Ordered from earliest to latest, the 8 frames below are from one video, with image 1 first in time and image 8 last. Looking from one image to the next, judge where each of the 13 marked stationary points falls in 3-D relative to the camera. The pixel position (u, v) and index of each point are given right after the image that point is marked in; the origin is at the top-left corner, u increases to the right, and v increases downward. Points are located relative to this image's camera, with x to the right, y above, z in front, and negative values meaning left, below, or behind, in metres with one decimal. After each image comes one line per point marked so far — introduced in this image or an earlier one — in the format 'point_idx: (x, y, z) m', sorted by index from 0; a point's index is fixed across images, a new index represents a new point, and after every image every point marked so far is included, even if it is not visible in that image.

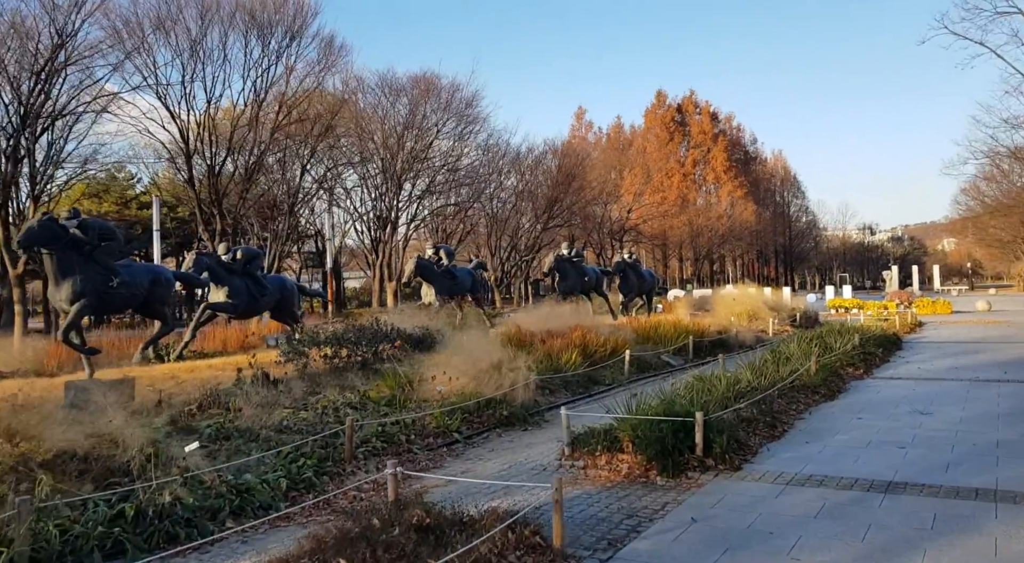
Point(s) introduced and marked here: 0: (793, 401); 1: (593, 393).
0: (+4.1, -1.8, +11.5) m
1: (+1.3, -1.8, +12.4) m
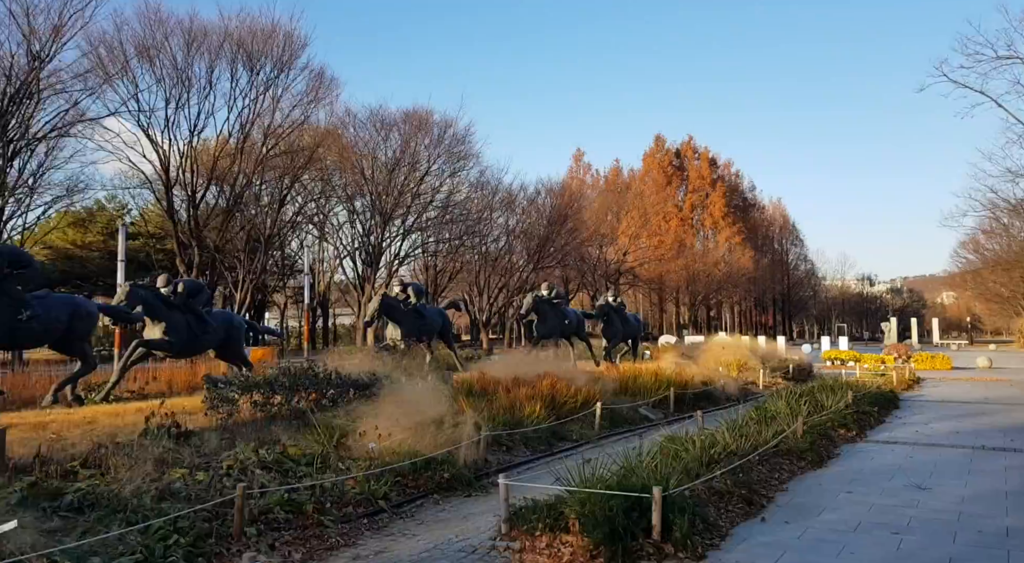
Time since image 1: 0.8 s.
0: (+3.4, -2.5, +10.3) m
1: (+0.6, -2.5, +11.2) m
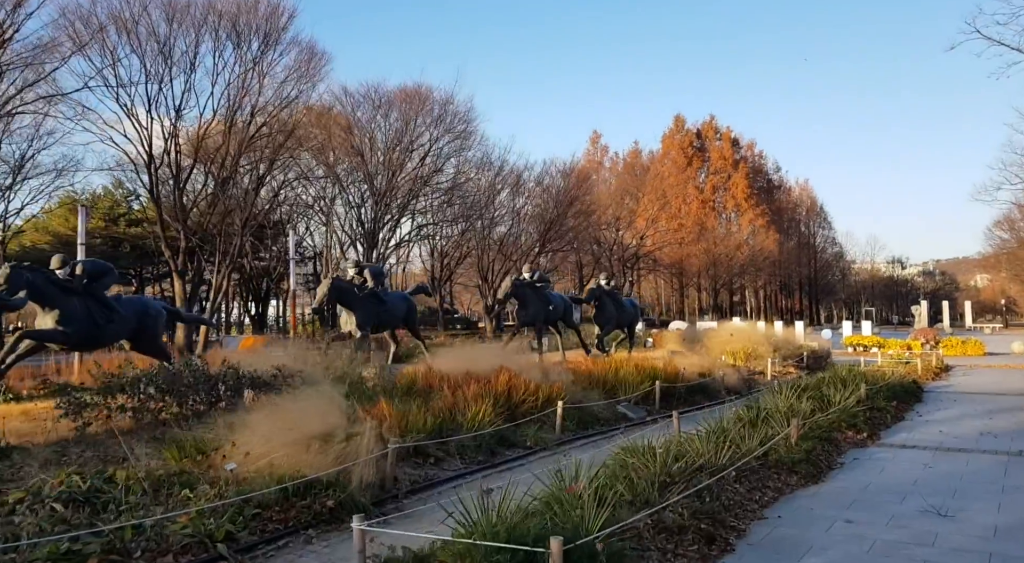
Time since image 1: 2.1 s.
0: (+2.6, -2.2, +8.3) m
1: (-0.2, -2.2, +9.3) m
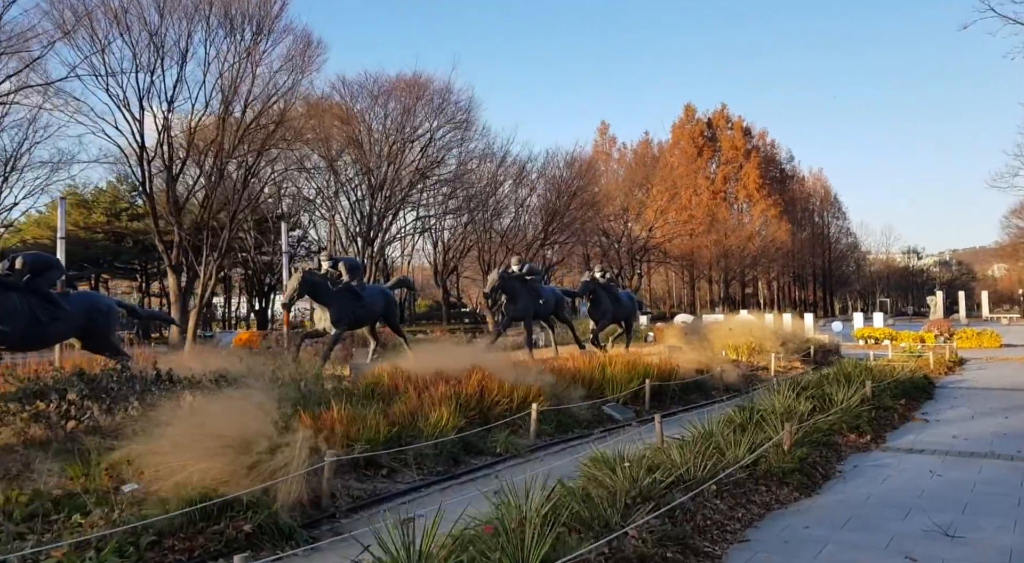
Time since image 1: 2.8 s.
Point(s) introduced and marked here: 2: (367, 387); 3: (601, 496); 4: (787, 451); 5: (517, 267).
0: (+2.1, -2.1, +7.4) m
1: (-0.6, -2.1, +8.5) m
2: (-1.9, -1.4, +10.4) m
3: (+0.7, -1.7, +6.4) m
4: (+3.1, -1.9, +8.9) m
5: (+0.1, +0.3, +18.8) m
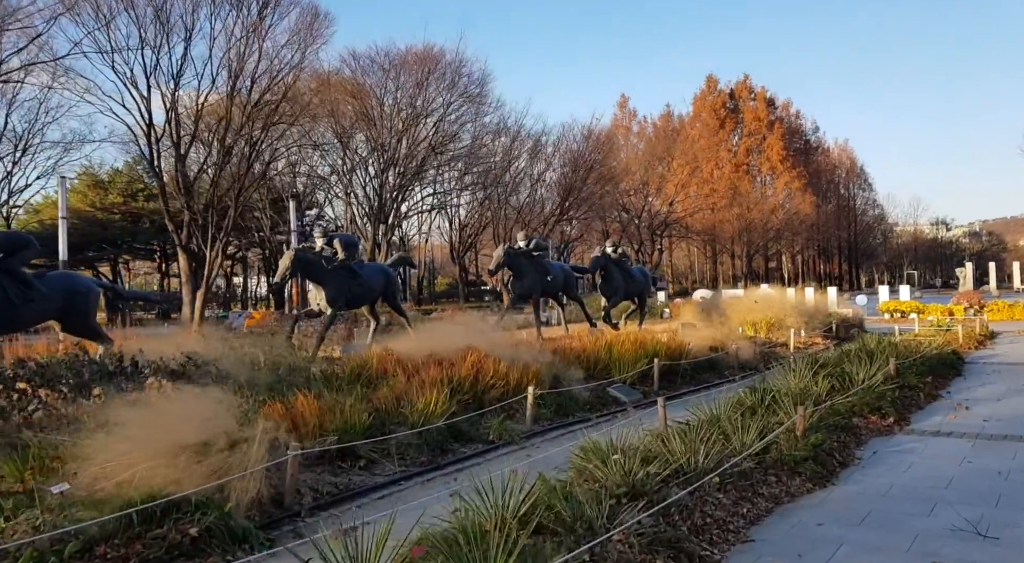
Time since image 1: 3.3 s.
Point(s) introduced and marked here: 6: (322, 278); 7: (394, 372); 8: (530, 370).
0: (+2.0, -1.9, +6.7) m
1: (-0.7, -1.9, +7.9) m
2: (-2.0, -1.1, +9.8) m
3: (+0.5, -1.6, +5.8) m
4: (+3.0, -1.6, +8.2) m
5: (+0.3, +0.9, +18.1) m
6: (-3.4, +0.1, +14.0) m
7: (-1.5, -1.1, +9.9) m
8: (+0.3, -1.2, +10.8) m
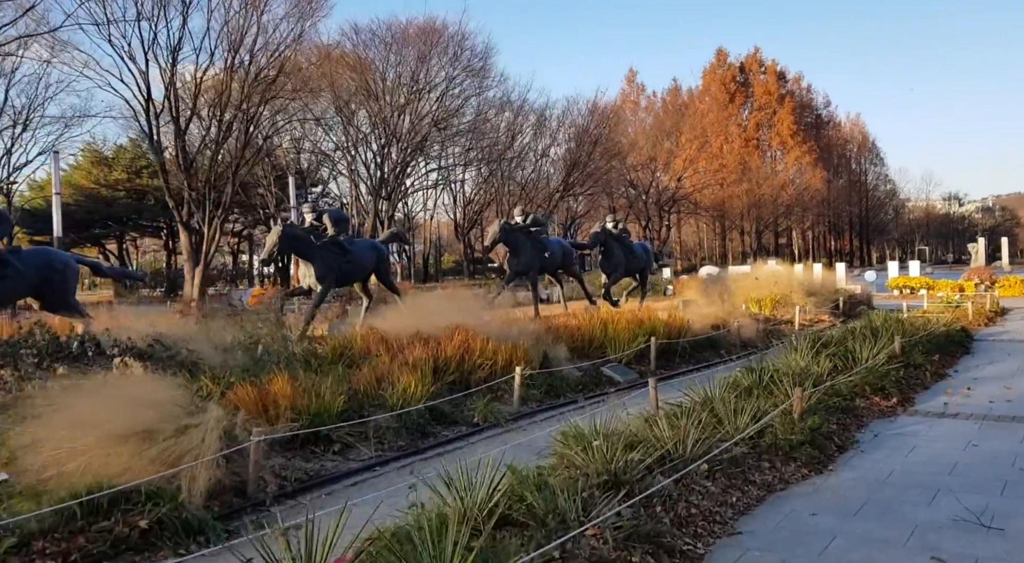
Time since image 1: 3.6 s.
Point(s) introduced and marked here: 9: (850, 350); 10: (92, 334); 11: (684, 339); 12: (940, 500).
0: (+1.8, -1.7, +6.3) m
1: (-0.9, -1.6, +7.6) m
2: (-2.1, -0.8, +9.5) m
3: (+0.3, -1.4, +5.4) m
4: (+2.8, -1.4, +7.8) m
5: (+0.2, +1.4, +17.6) m
6: (-3.5, +0.5, +13.7) m
7: (-1.6, -0.8, +9.6) m
8: (+0.1, -0.9, +10.5) m
9: (+5.0, -1.0, +11.6) m
10: (-4.5, -0.6, +8.5) m
11: (+3.0, -1.0, +13.8) m
12: (+3.4, -1.7, +6.3) m
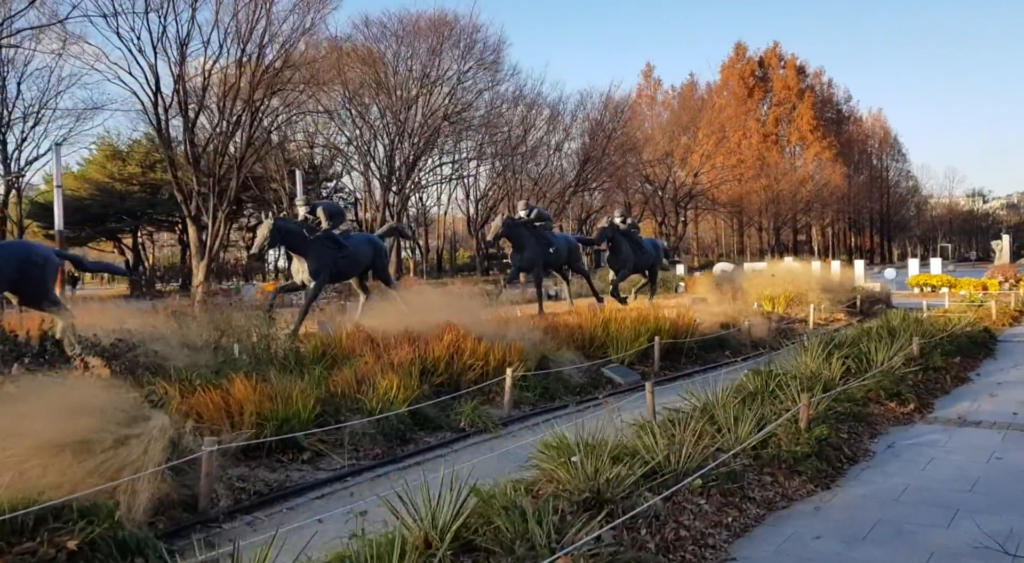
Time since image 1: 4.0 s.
0: (+1.6, -1.6, +5.8) m
1: (-1.0, -1.6, +7.1) m
2: (-2.2, -0.8, +9.0) m
3: (+0.1, -1.4, +4.9) m
4: (+2.7, -1.4, +7.2) m
5: (+0.3, +1.5, +17.1) m
6: (-3.5, +0.5, +13.2) m
7: (-1.7, -0.8, +9.1) m
8: (0.0, -0.9, +10.0) m
9: (+5.0, -1.0, +11.0) m
10: (-4.7, -0.5, +8.1) m
11: (+3.0, -1.0, +13.2) m
12: (+3.2, -1.7, +5.7) m
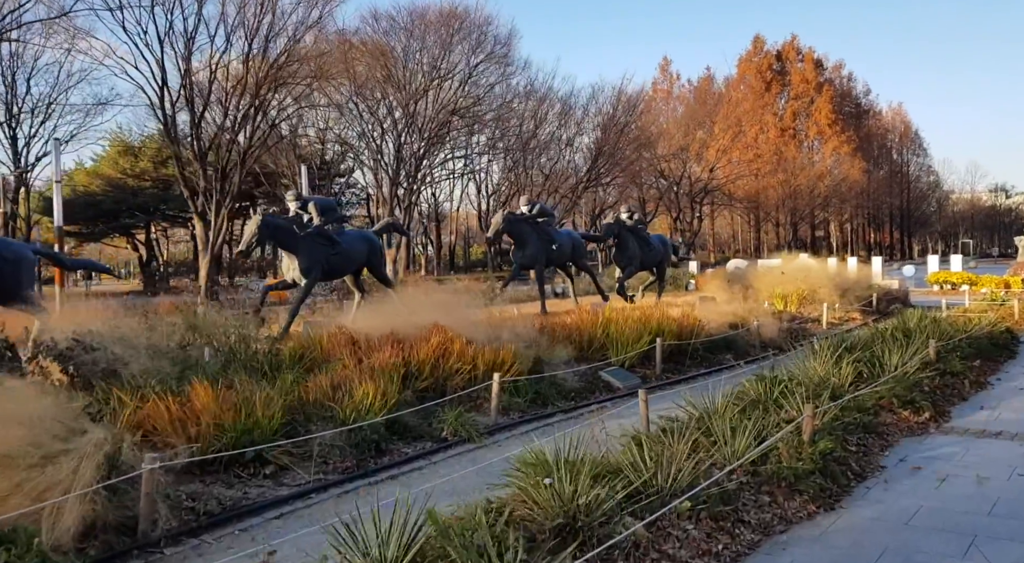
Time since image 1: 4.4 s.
0: (+1.4, -1.7, +5.3) m
1: (-1.2, -1.6, +6.6) m
2: (-2.4, -0.8, +8.6) m
3: (-0.1, -1.4, +4.4) m
4: (+2.5, -1.4, +6.7) m
5: (+0.3, +1.6, +16.6) m
6: (-3.6, +0.6, +12.8) m
7: (-1.9, -0.8, +8.6) m
8: (-0.1, -0.9, +9.5) m
9: (+4.9, -1.0, +10.4) m
10: (-4.8, -0.5, +7.7) m
11: (+3.0, -0.9, +12.7) m
12: (+3.0, -1.8, +5.1) m
